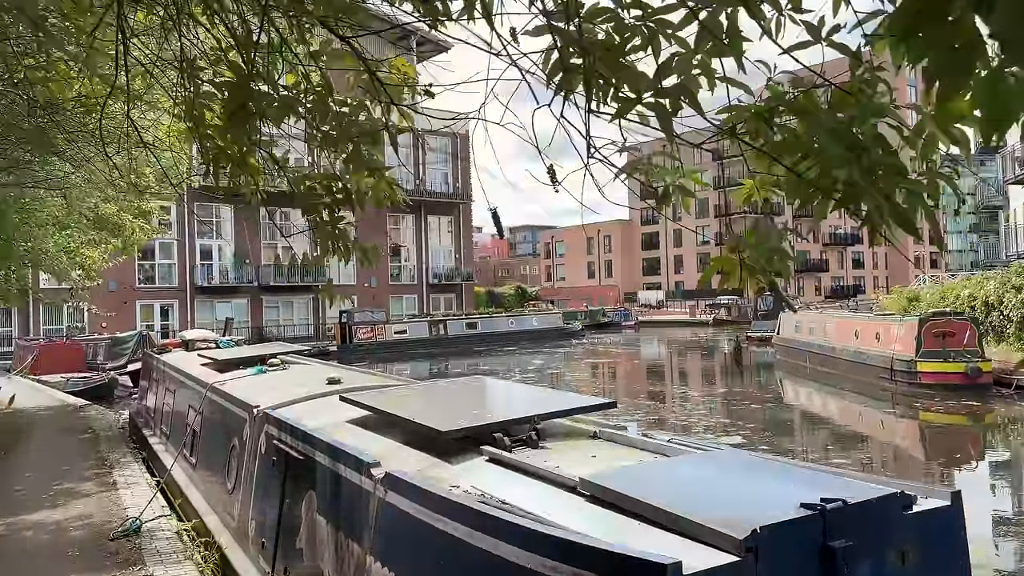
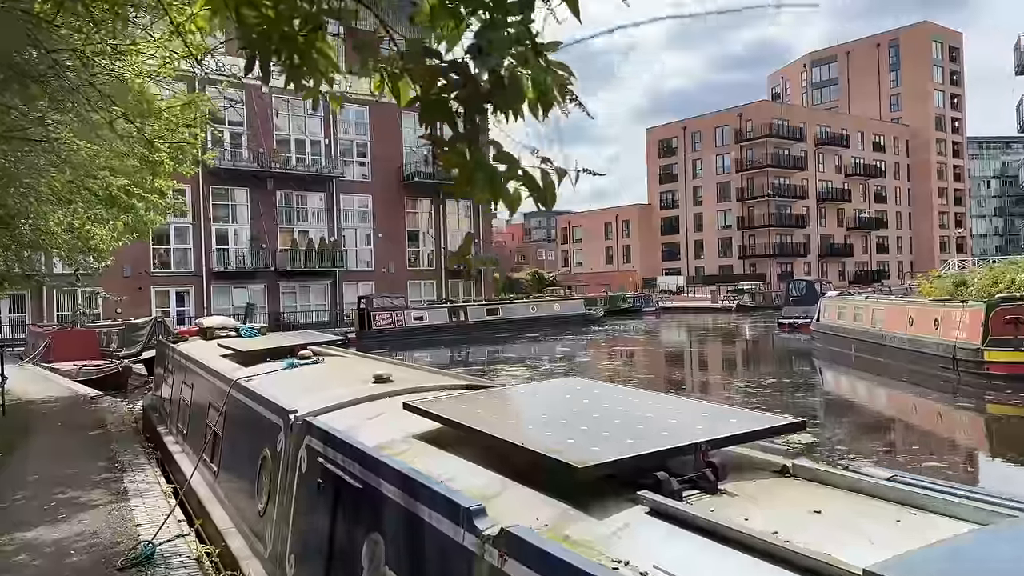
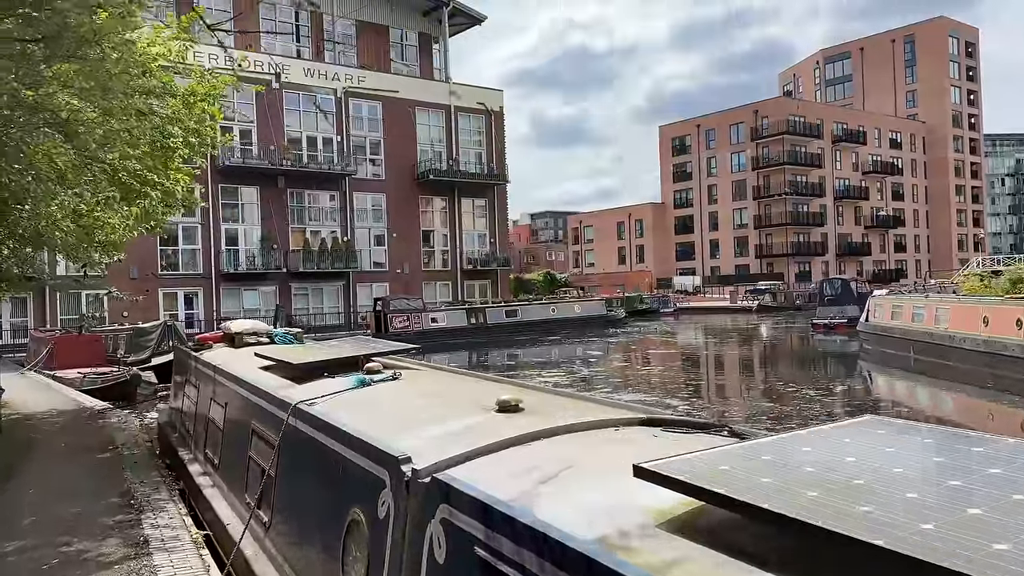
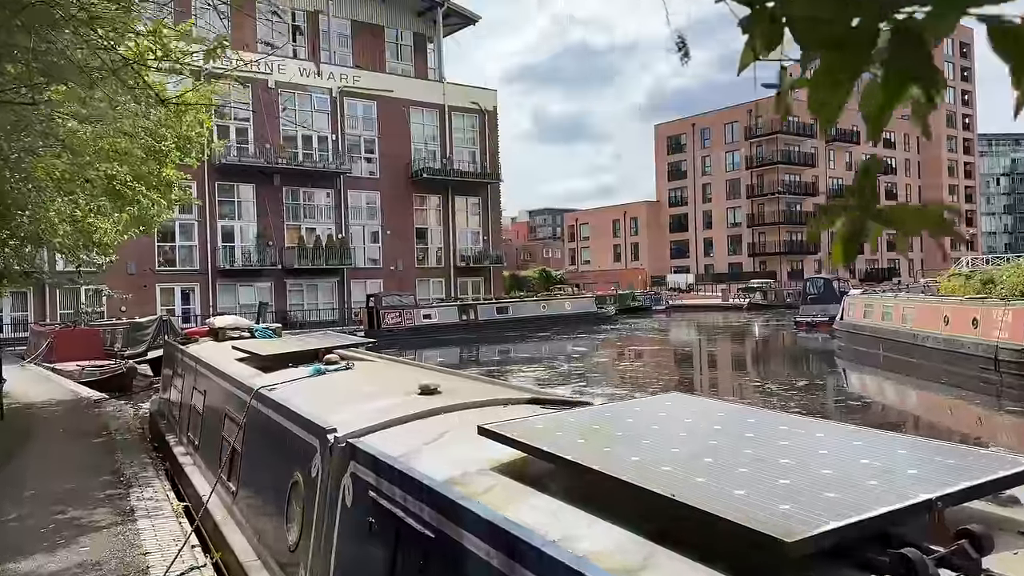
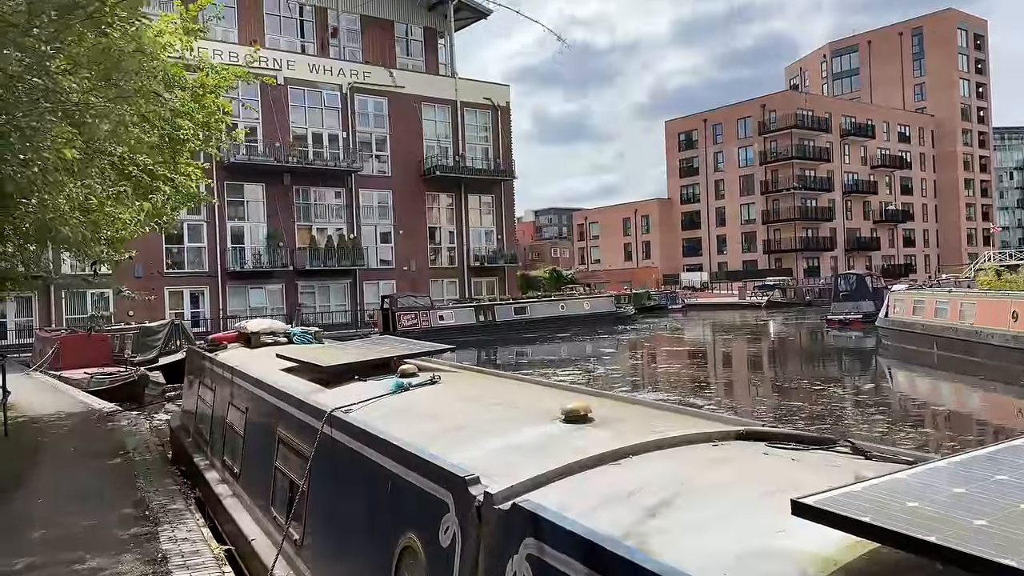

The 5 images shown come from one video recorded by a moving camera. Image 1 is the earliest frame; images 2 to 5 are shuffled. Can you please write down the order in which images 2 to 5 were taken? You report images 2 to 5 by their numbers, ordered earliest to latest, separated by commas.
2, 4, 3, 5
